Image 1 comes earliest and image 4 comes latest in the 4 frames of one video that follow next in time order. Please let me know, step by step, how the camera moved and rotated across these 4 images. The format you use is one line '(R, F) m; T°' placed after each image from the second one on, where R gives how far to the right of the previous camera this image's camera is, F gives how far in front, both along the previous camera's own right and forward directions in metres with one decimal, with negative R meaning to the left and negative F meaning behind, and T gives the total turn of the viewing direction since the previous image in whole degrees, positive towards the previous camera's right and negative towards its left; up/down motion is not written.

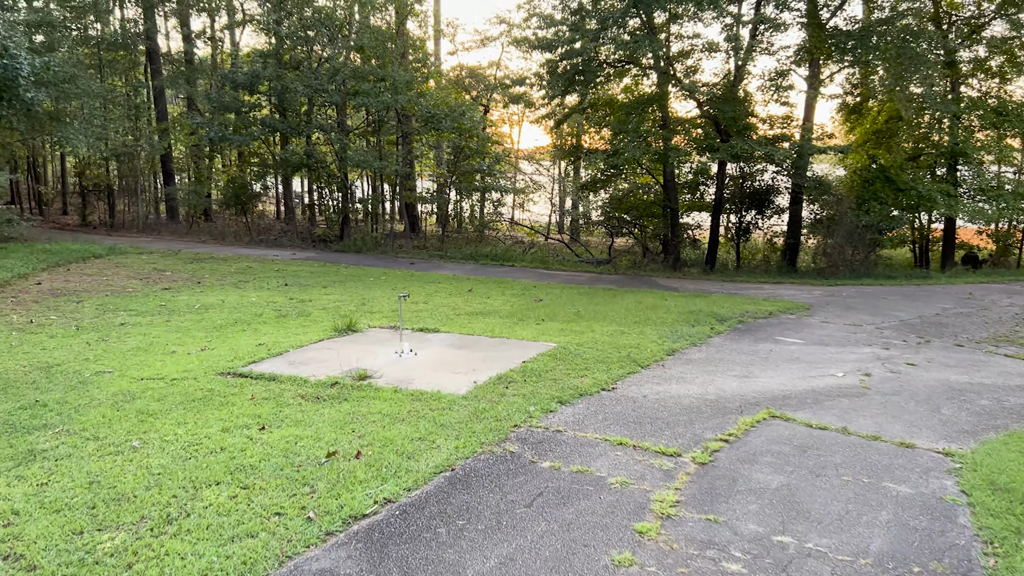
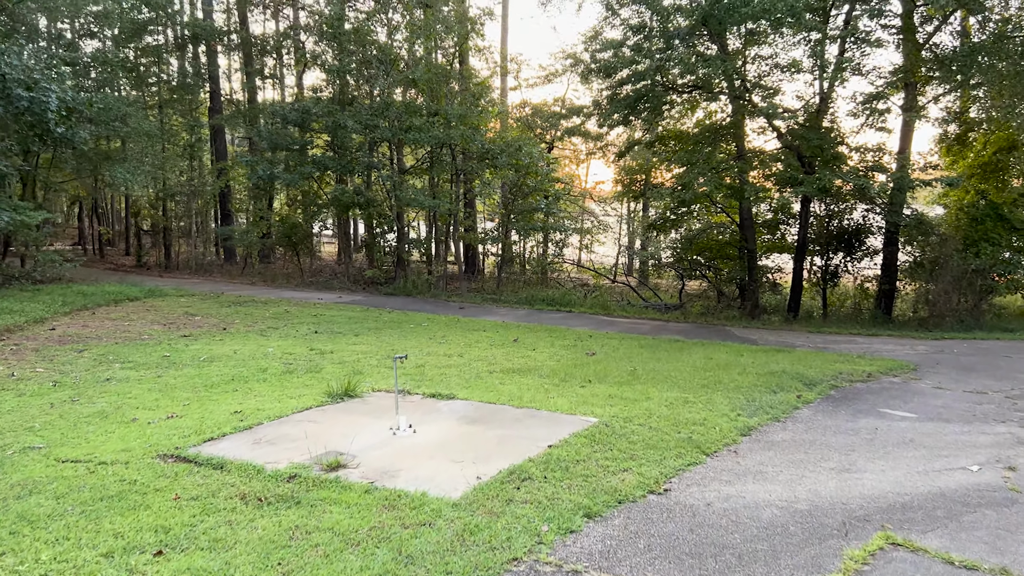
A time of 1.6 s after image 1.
(+0.3, +1.3) m; -5°
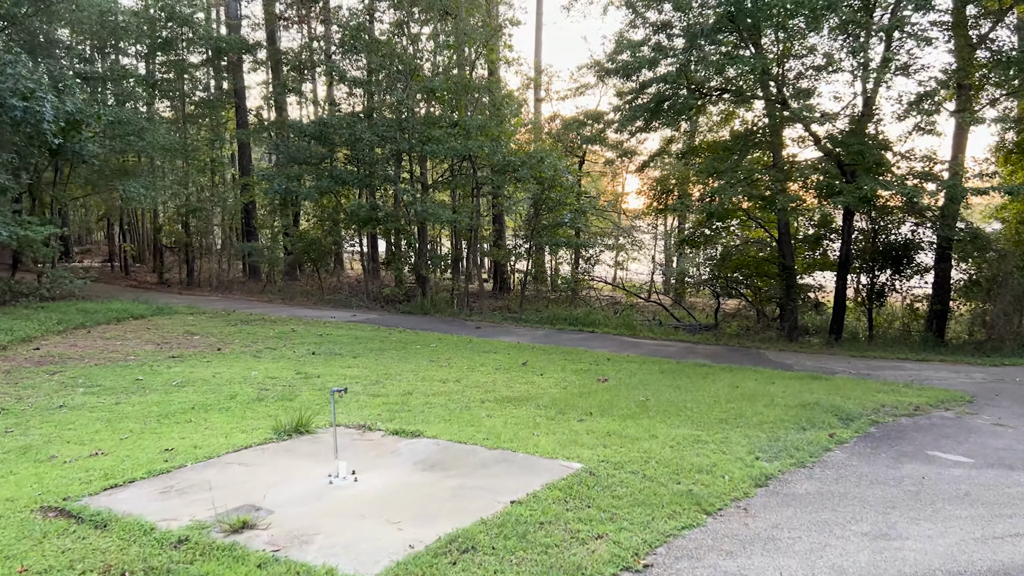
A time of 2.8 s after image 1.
(+0.4, +0.8) m; -3°
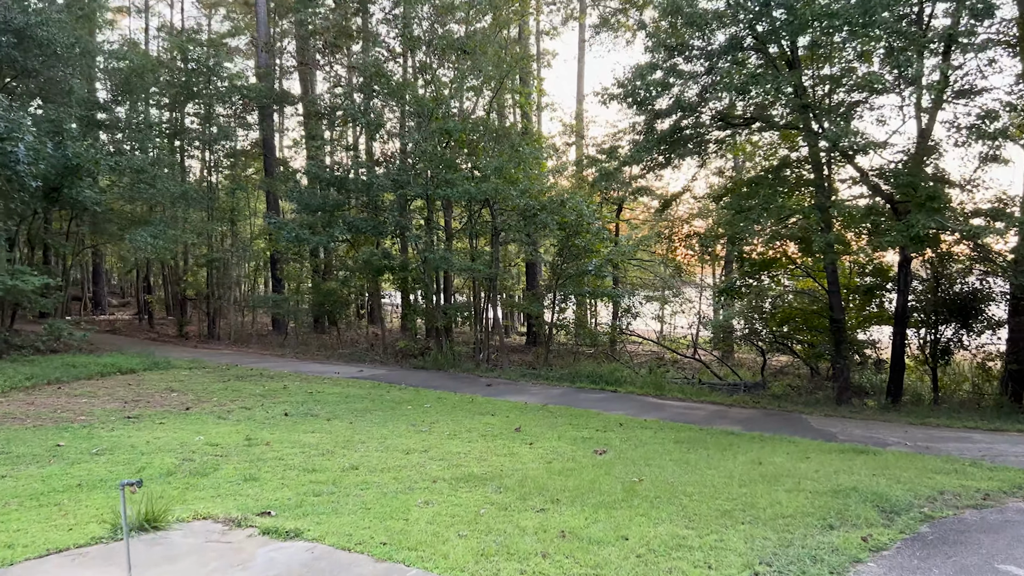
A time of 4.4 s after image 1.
(+0.7, +1.1) m; -4°
